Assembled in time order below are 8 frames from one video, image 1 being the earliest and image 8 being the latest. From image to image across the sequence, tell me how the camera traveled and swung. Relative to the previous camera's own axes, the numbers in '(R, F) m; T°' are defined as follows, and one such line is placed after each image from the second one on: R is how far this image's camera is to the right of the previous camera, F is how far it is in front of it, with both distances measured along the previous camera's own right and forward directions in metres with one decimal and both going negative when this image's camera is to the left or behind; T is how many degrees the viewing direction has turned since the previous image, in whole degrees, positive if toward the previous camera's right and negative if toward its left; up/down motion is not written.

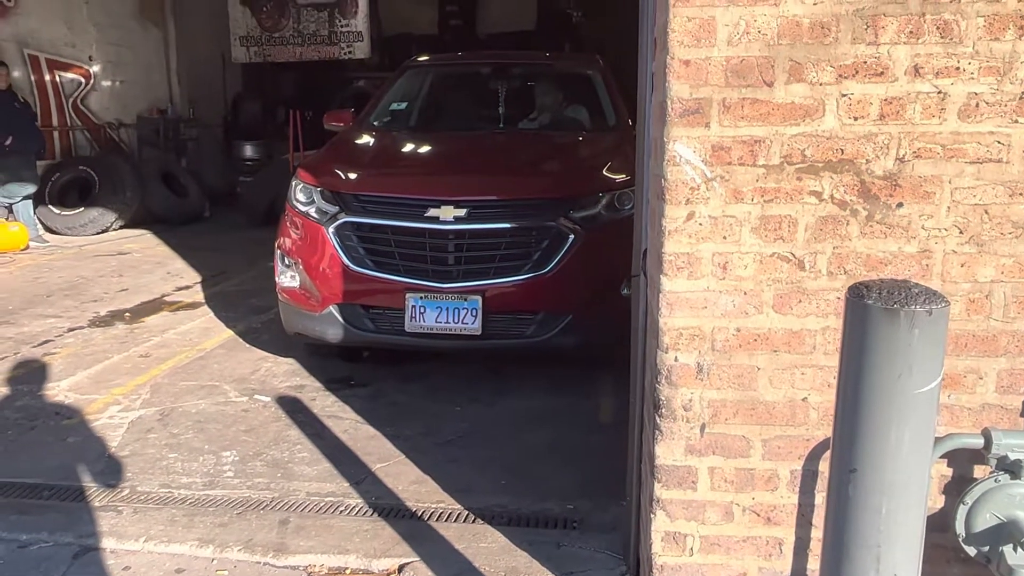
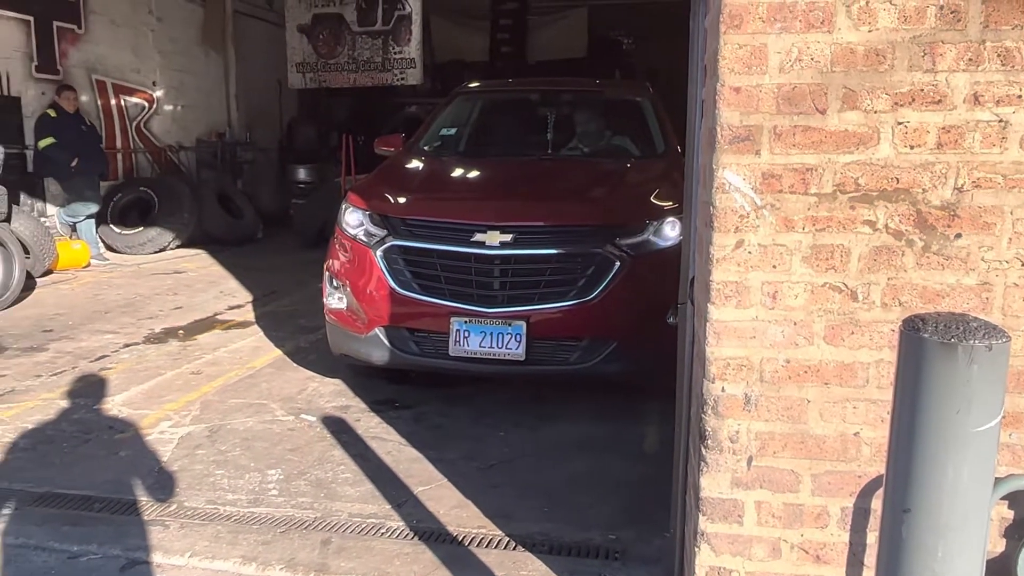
(0.0, 0.0) m; -3°
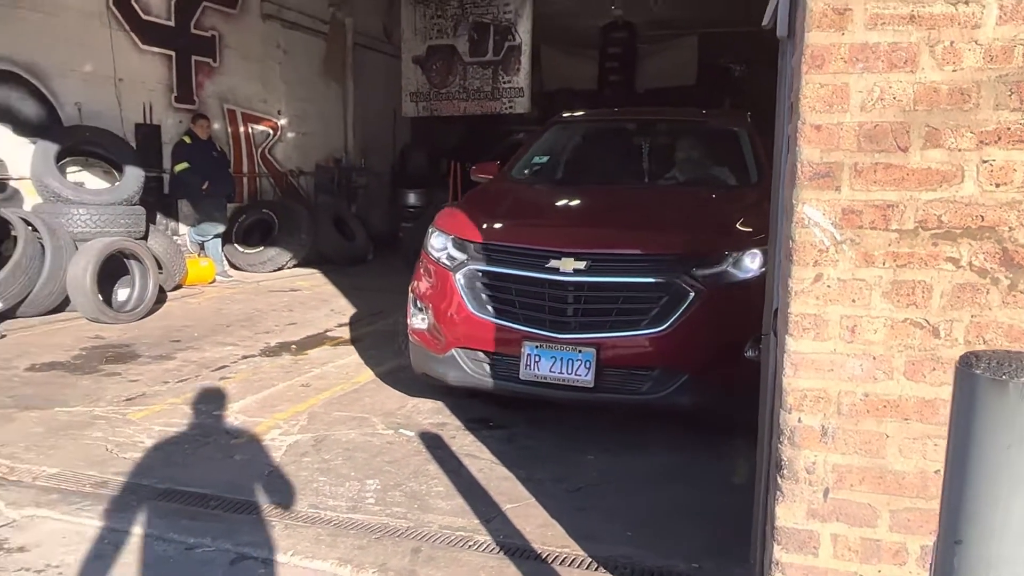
(+0.1, -0.1) m; -7°
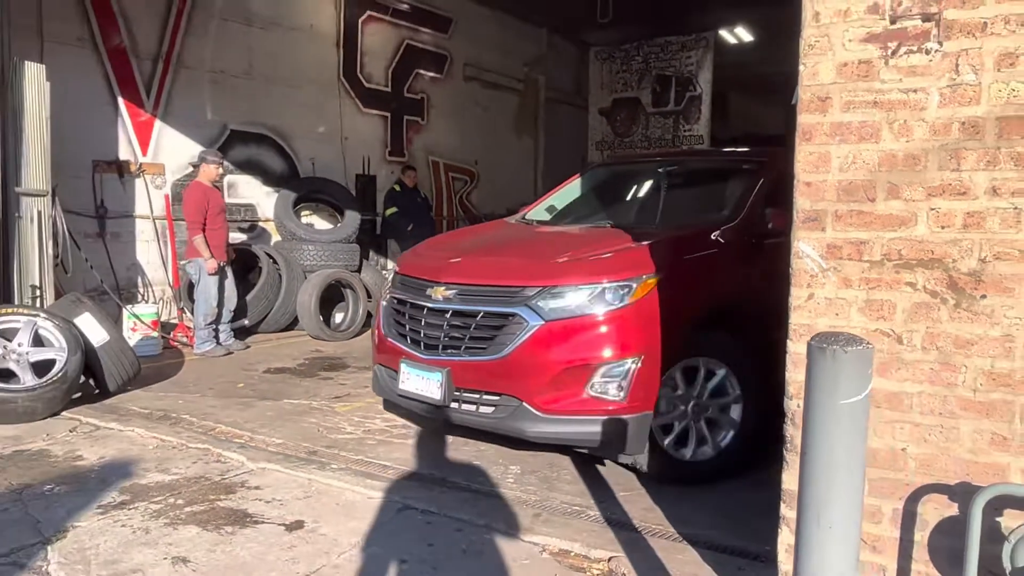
(+0.4, -0.8) m; -14°
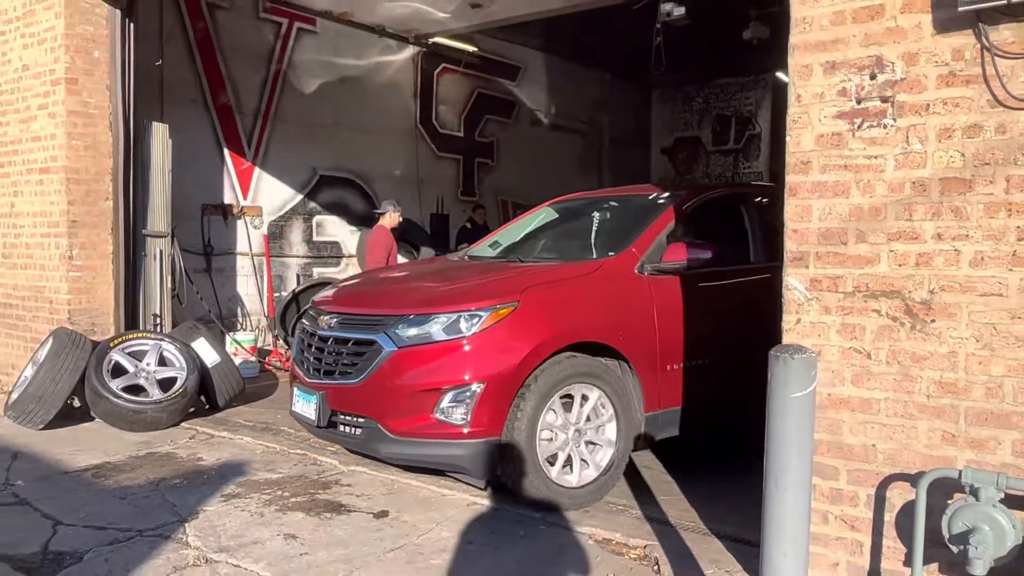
(+0.1, -0.7) m; -5°
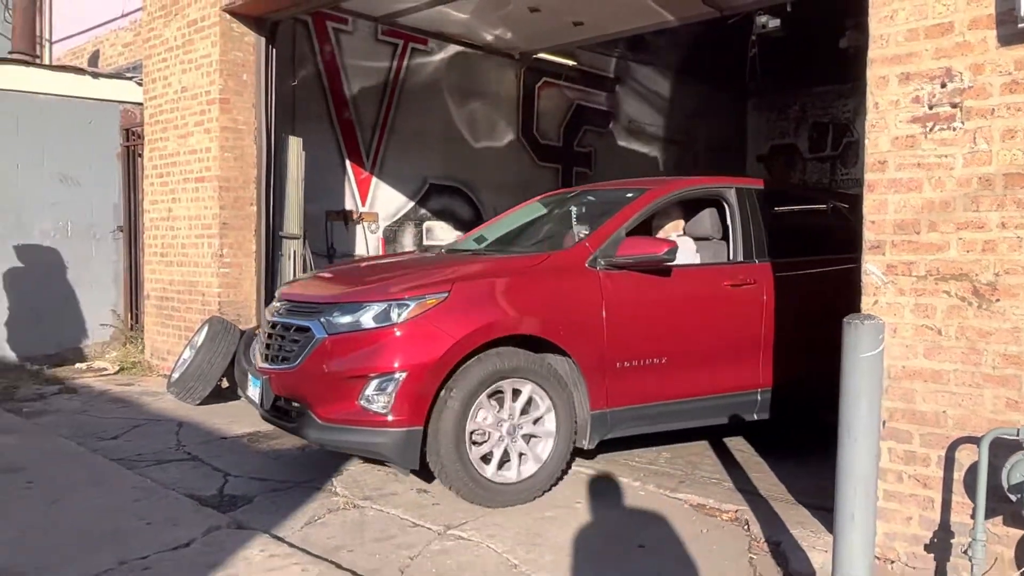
(-0.1, -0.6) m; -6°
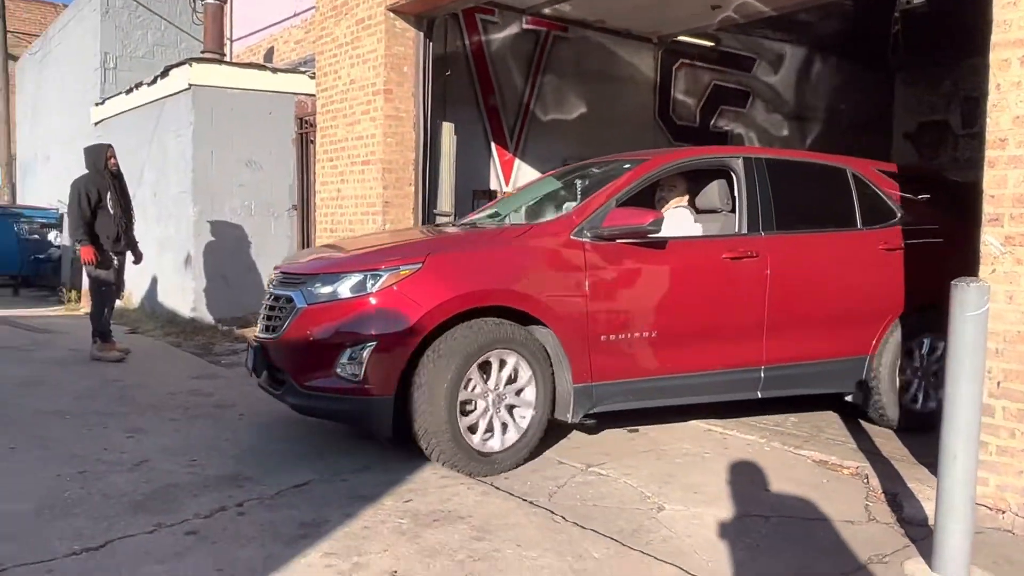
(0.0, -0.6) m; -9°
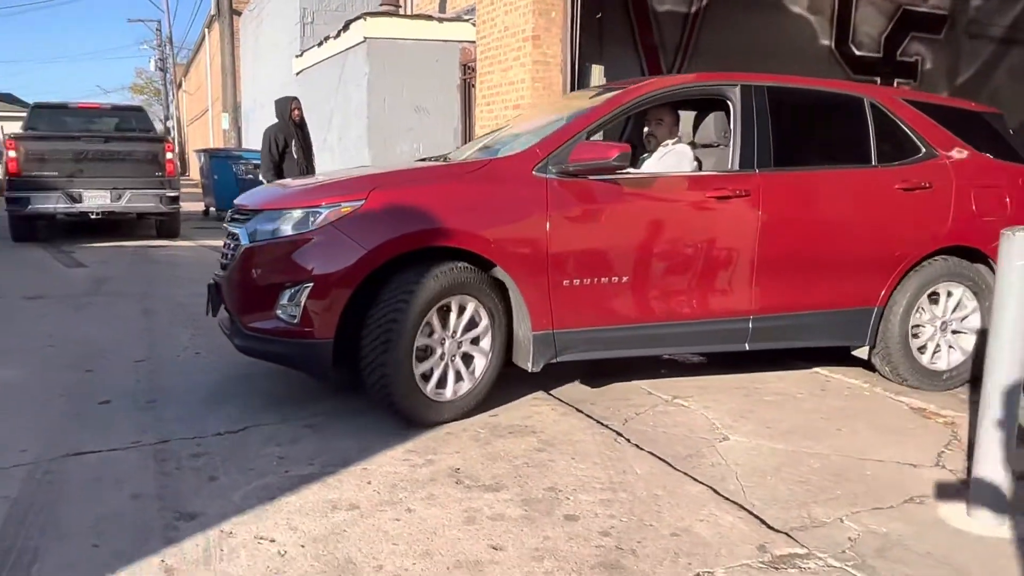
(+0.7, -0.4) m; -14°
